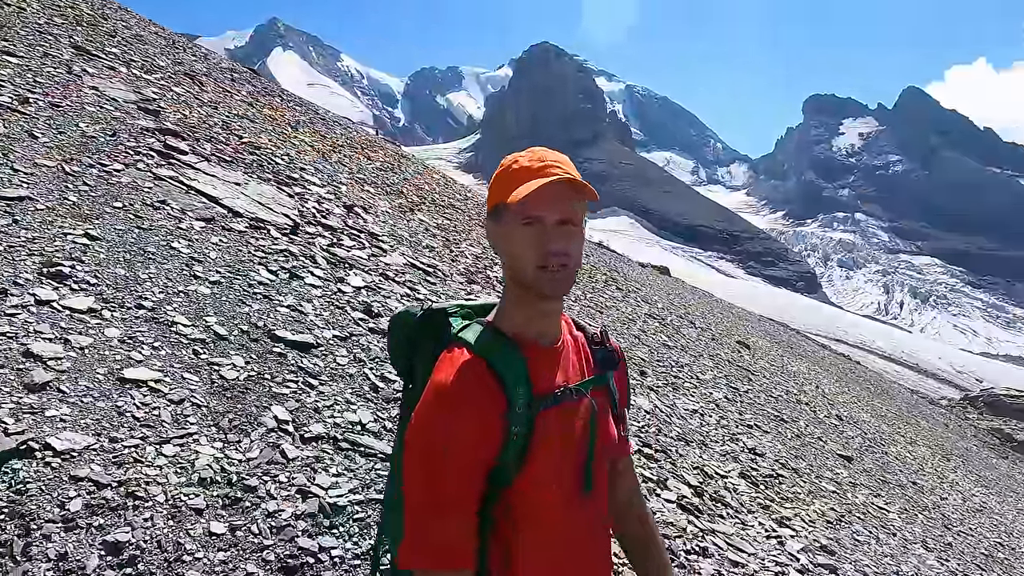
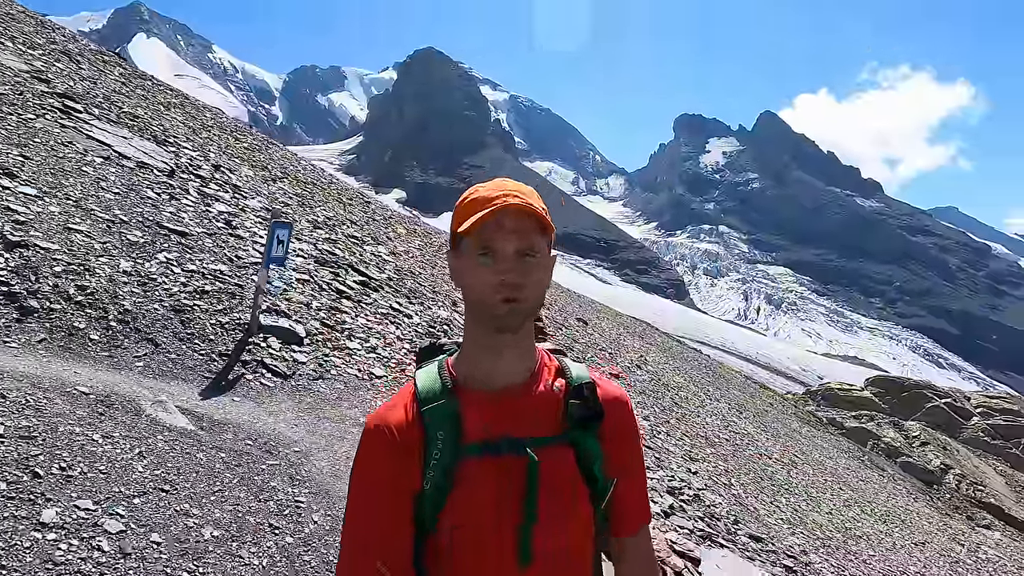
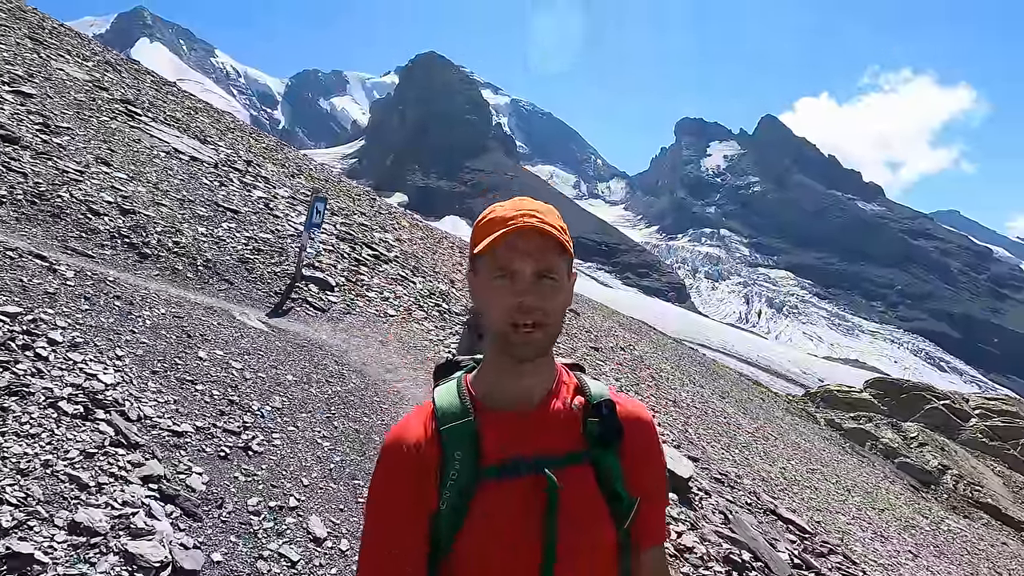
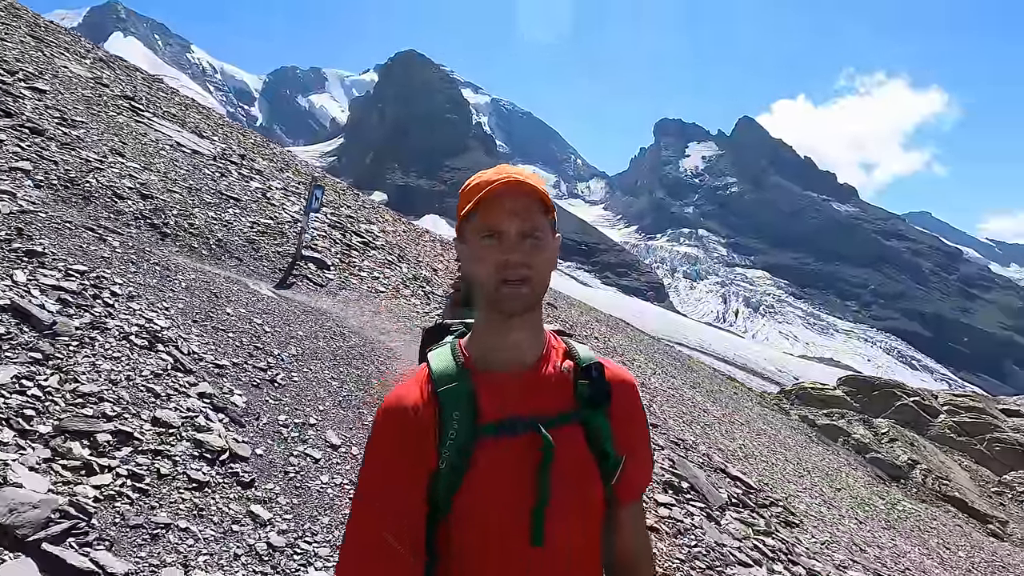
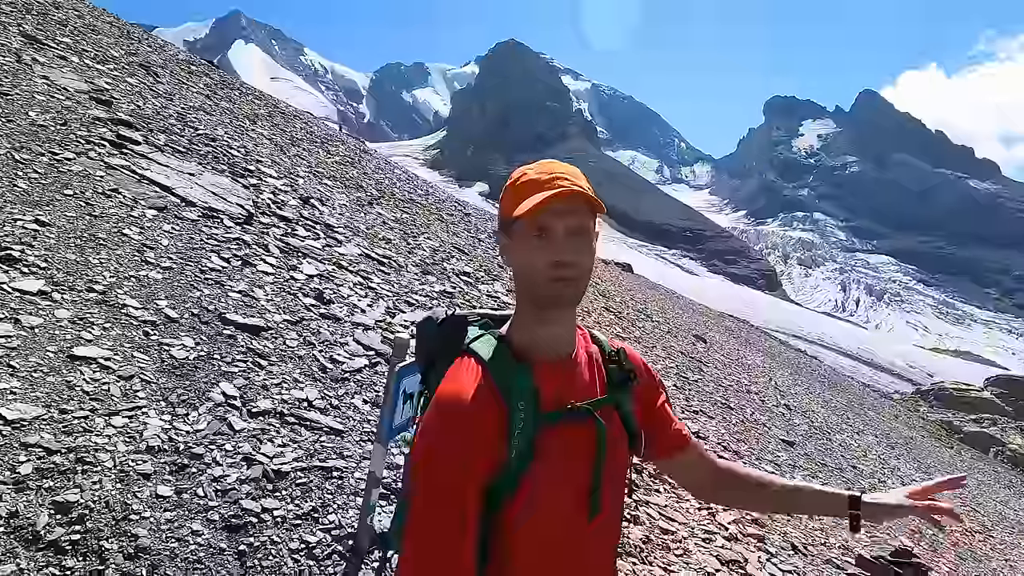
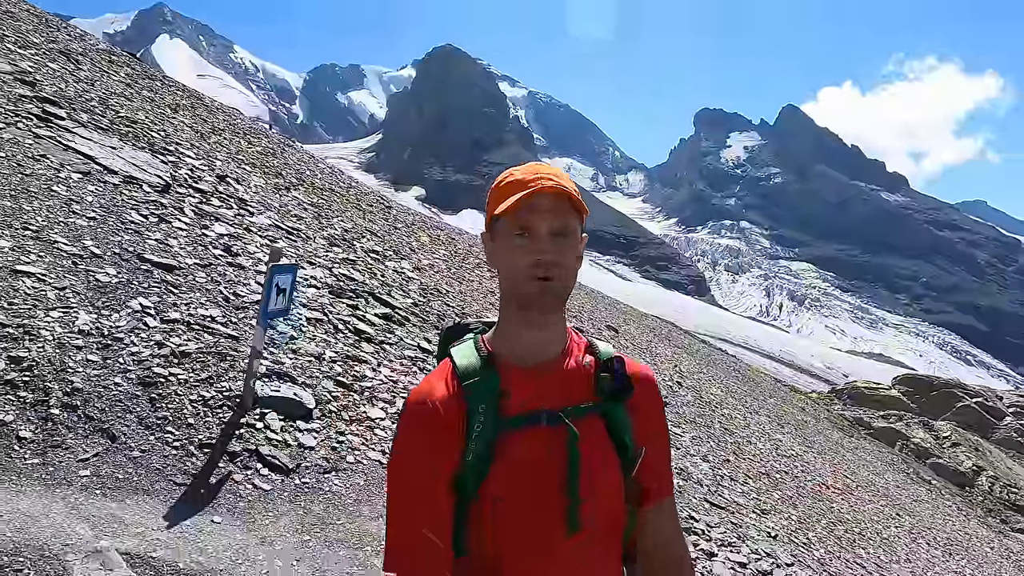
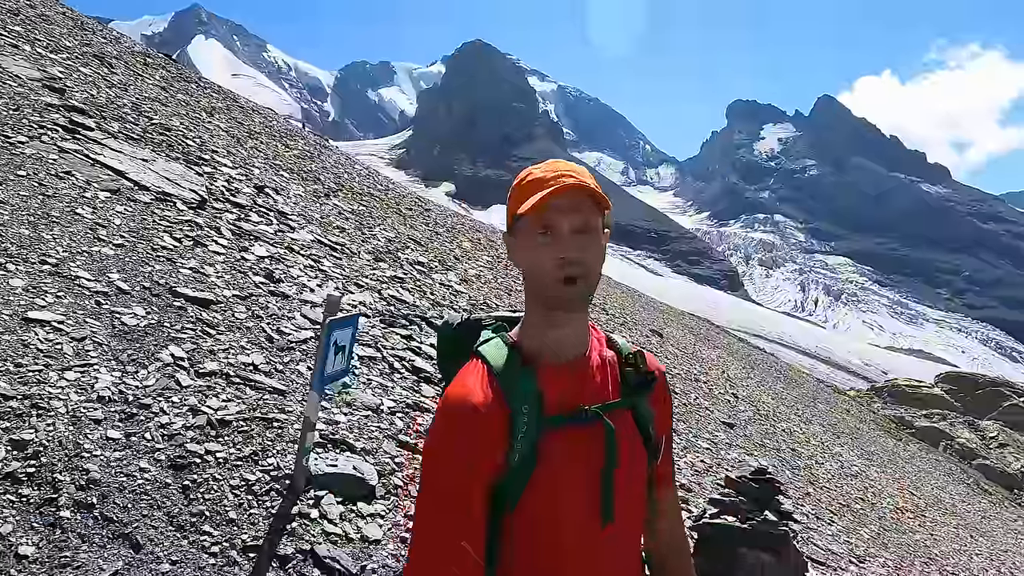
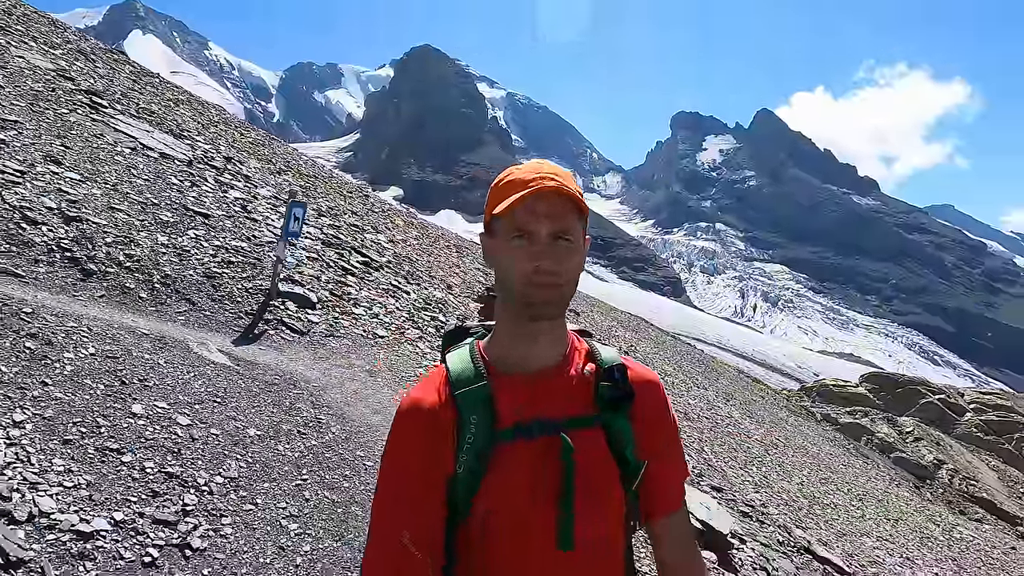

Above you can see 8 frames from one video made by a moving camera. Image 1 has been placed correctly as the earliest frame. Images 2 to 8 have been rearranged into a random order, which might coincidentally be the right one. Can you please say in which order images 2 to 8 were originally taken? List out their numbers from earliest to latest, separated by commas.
5, 7, 6, 2, 8, 3, 4
